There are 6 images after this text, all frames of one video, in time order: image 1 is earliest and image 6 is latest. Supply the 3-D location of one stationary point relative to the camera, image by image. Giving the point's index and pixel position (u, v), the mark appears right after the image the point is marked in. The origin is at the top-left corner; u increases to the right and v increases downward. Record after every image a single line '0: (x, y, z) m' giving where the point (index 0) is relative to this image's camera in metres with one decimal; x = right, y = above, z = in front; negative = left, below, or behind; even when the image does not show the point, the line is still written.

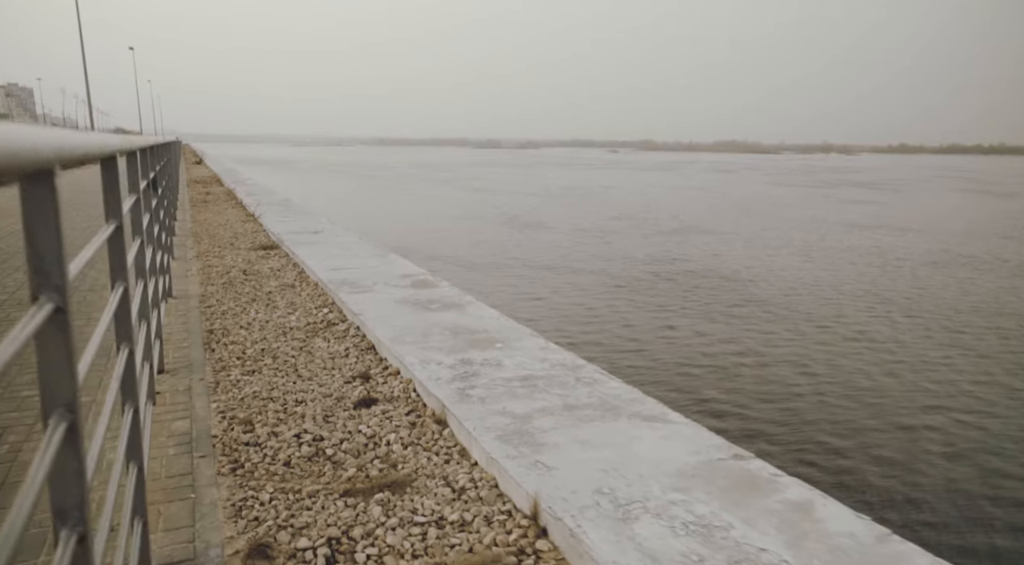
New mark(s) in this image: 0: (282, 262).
0: (-2.9, +0.3, +8.6) m
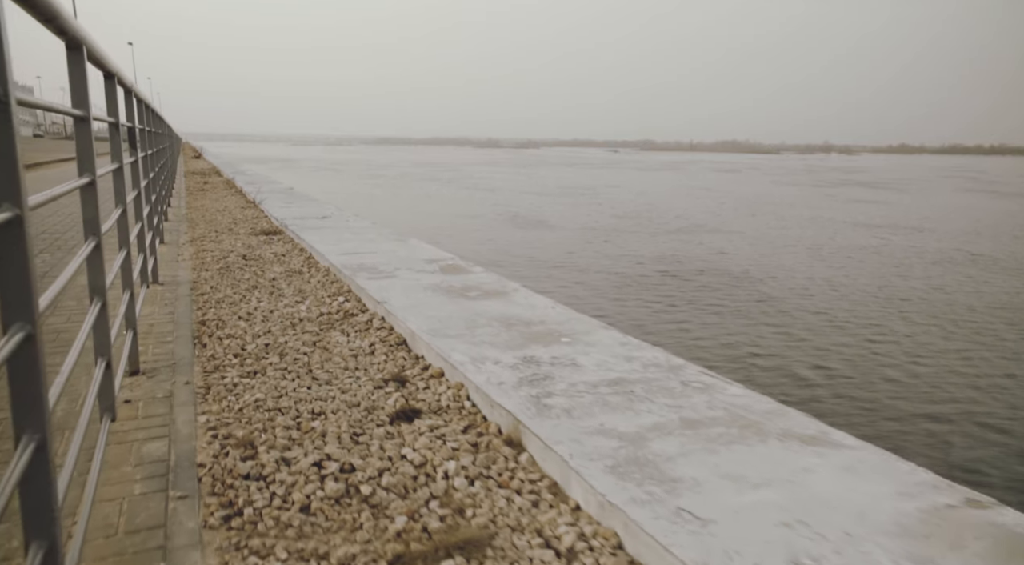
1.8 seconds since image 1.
0: (-2.5, +0.4, +7.6) m
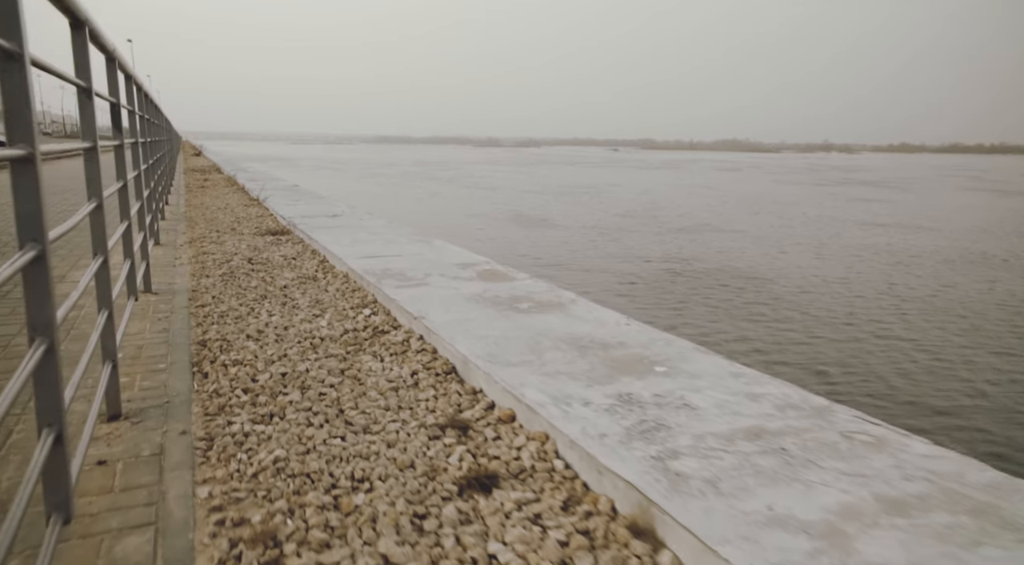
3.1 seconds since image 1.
0: (-2.1, +0.3, +6.8) m
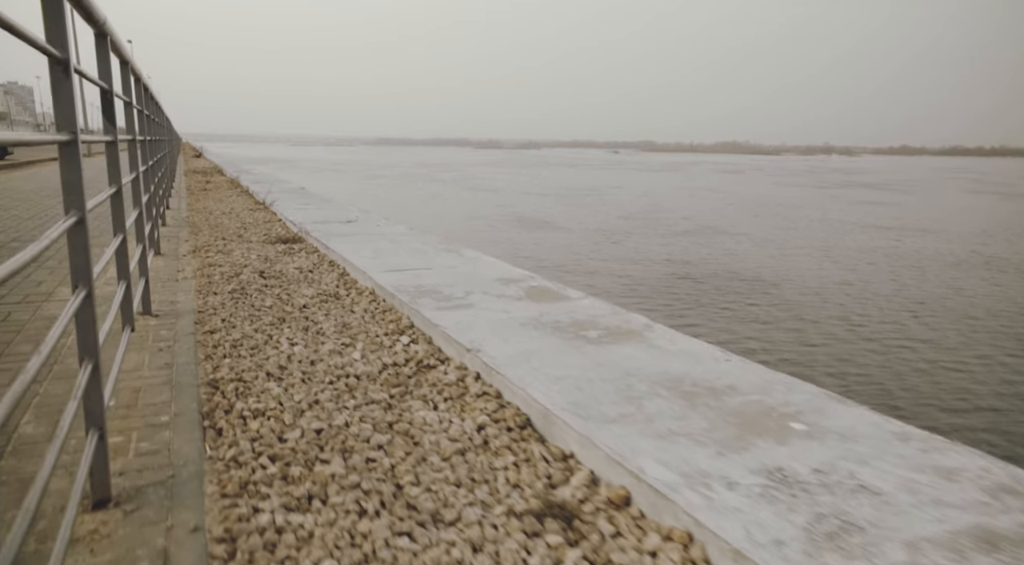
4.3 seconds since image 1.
0: (-1.8, +0.2, +6.1) m
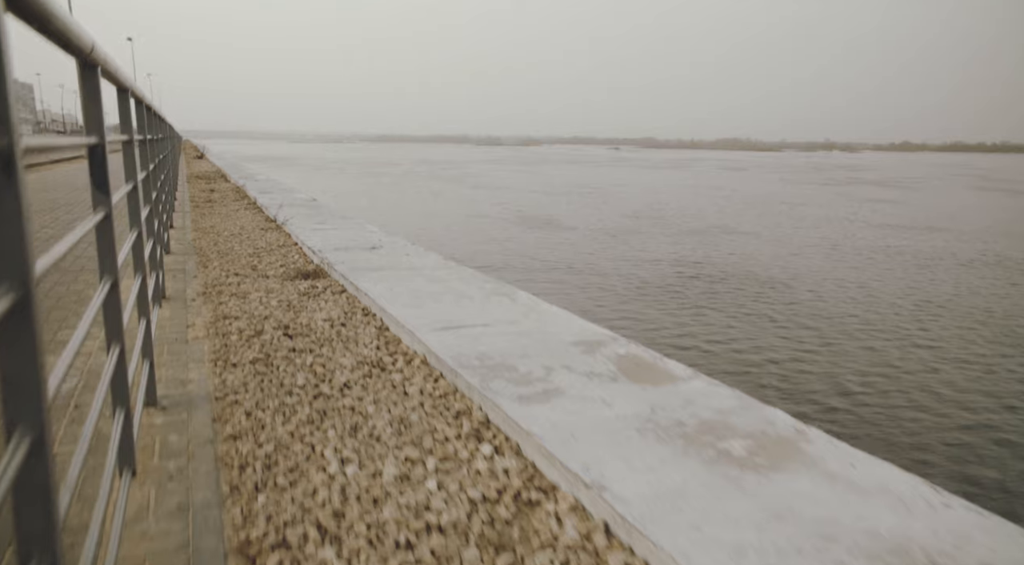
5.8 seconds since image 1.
0: (-1.3, -0.2, +5.2) m
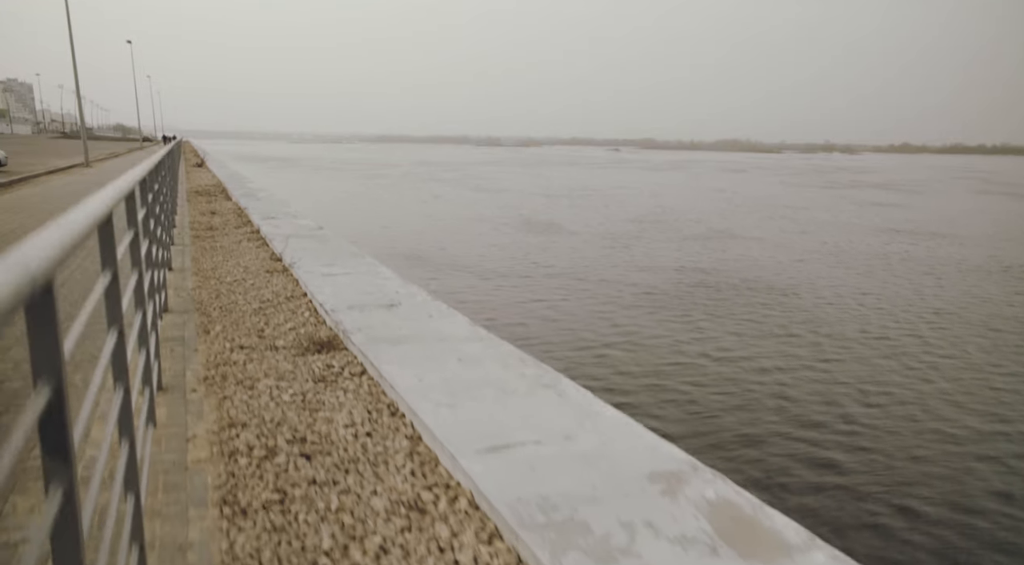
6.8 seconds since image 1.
0: (-1.0, -0.8, +4.6) m
